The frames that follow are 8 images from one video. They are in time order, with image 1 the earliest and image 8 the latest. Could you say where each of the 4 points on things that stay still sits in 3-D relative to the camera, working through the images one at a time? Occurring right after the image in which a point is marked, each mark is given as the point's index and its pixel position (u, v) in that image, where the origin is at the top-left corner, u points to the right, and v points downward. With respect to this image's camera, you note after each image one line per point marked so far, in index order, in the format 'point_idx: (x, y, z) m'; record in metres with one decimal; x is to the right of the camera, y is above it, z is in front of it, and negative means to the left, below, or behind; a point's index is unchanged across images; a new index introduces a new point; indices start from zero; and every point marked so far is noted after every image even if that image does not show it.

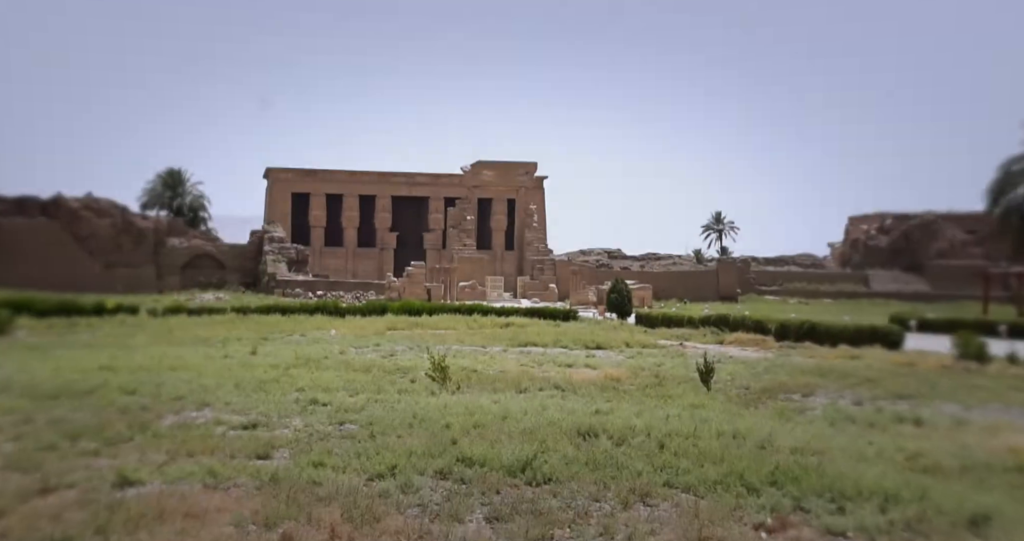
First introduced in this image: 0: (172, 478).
0: (-1.4, -0.8, +2.1) m
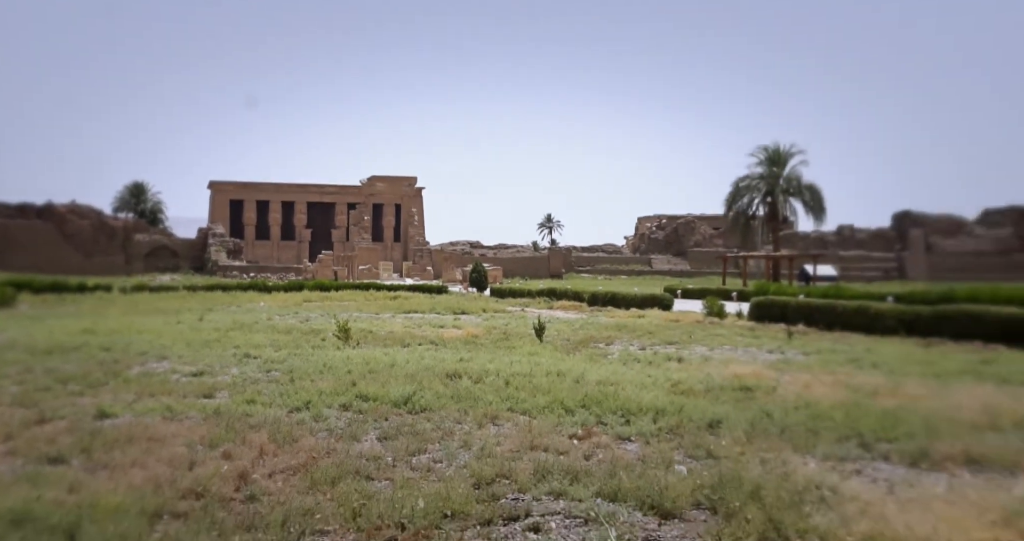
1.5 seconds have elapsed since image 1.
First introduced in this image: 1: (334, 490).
0: (-2.0, -0.8, +2.8) m
1: (-0.9, -1.2, +2.8) m
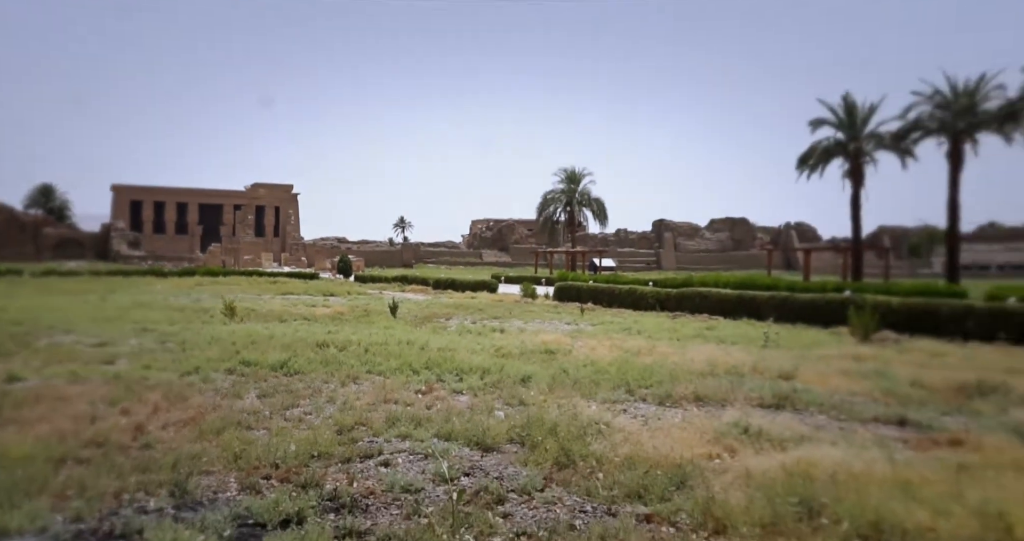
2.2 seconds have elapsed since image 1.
0: (-2.9, -0.7, +3.3) m
1: (-1.9, -1.1, +3.4) m
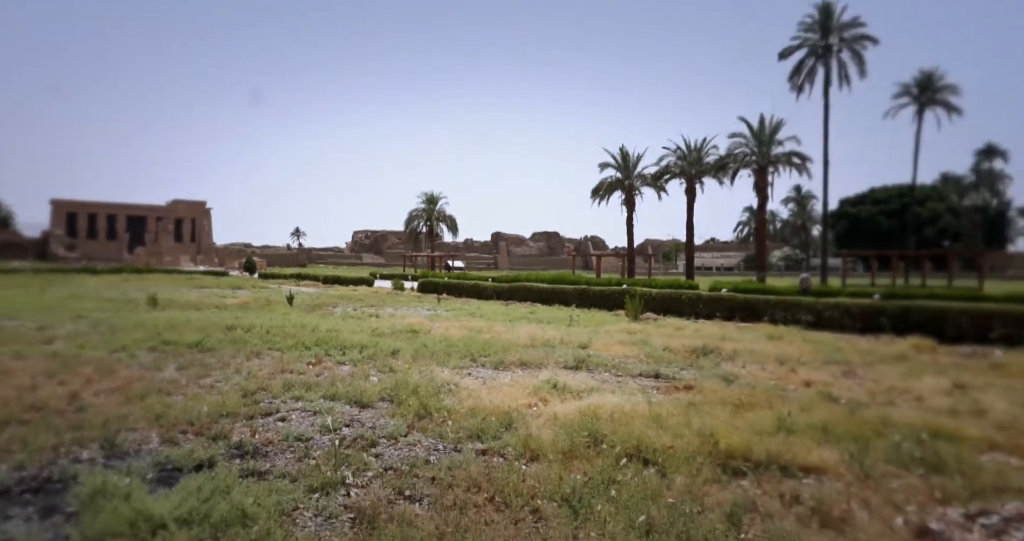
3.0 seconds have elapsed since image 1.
0: (-4.0, -0.7, +4.0) m
1: (-3.0, -1.1, +4.3) m
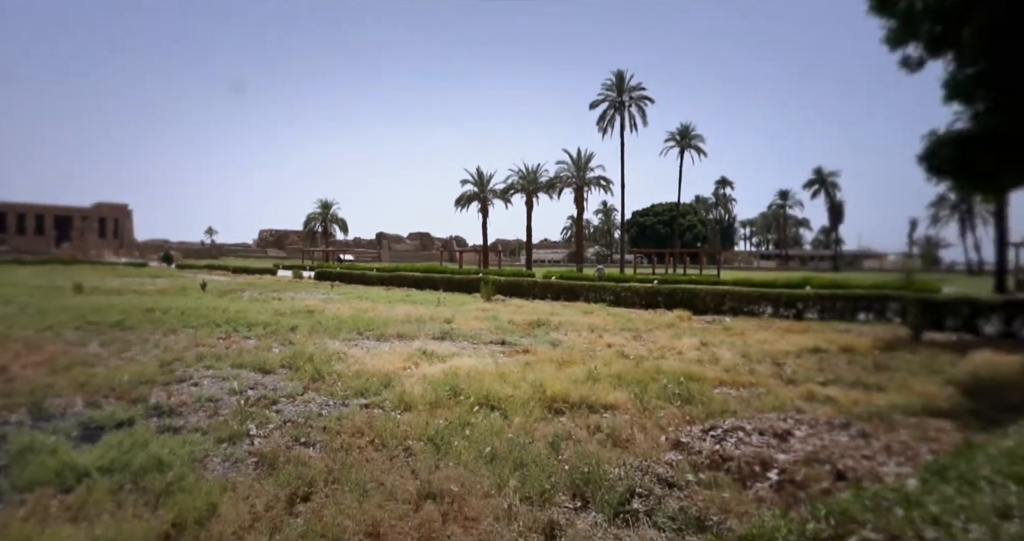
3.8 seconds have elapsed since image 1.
0: (-5.2, -0.6, +4.7) m
1: (-4.2, -1.0, +5.1) m
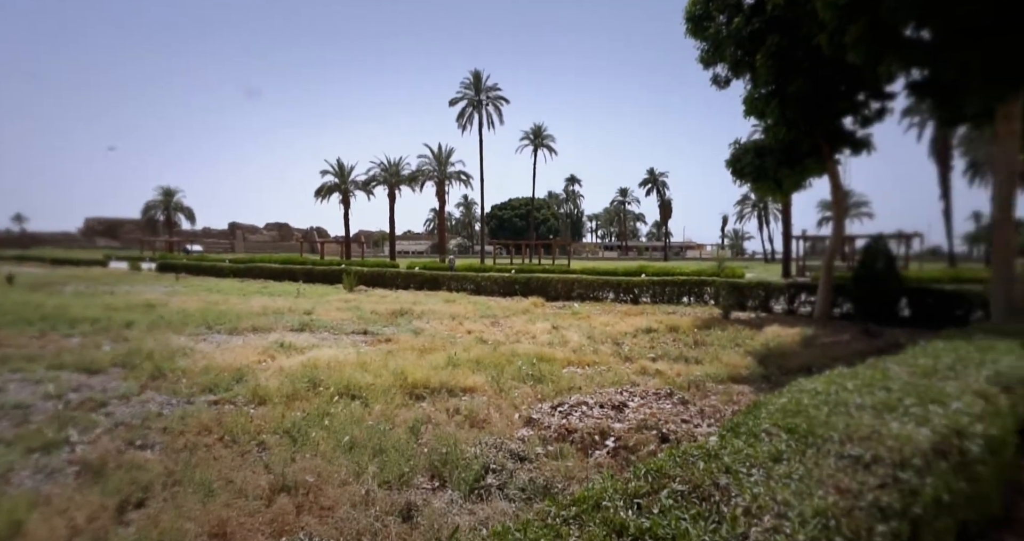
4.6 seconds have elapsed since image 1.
0: (-6.4, -0.5, +3.7) m
1: (-5.5, -0.9, +4.3) m
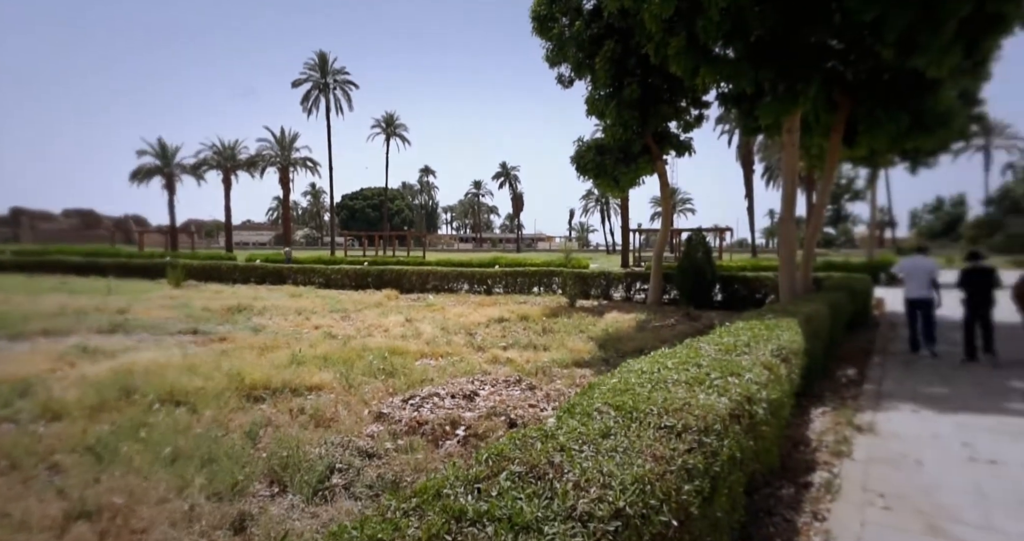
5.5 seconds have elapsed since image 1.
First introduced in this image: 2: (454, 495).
0: (-7.3, -0.5, +2.2) m
1: (-6.6, -0.9, +2.9) m
2: (-0.4, -1.5, +3.5) m
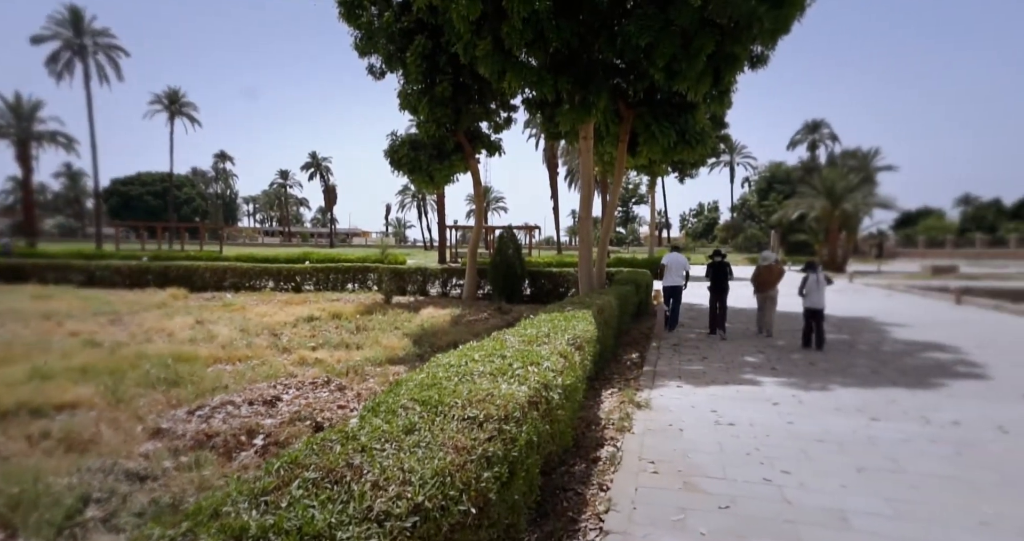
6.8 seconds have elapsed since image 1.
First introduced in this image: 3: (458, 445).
0: (-7.9, -0.5, -0.1) m
1: (-7.5, -0.9, +0.9) m
2: (-1.7, -1.4, +3.2) m
3: (-0.4, -1.3, +3.9) m
